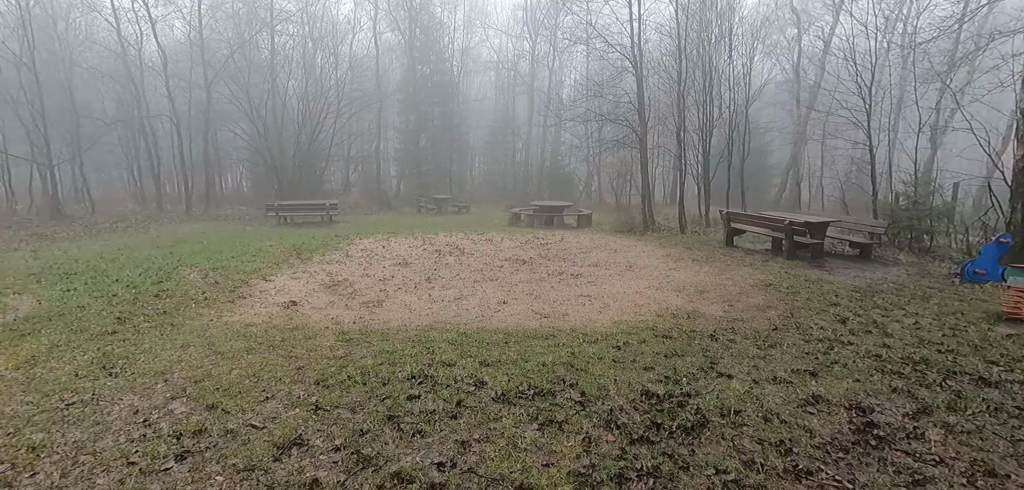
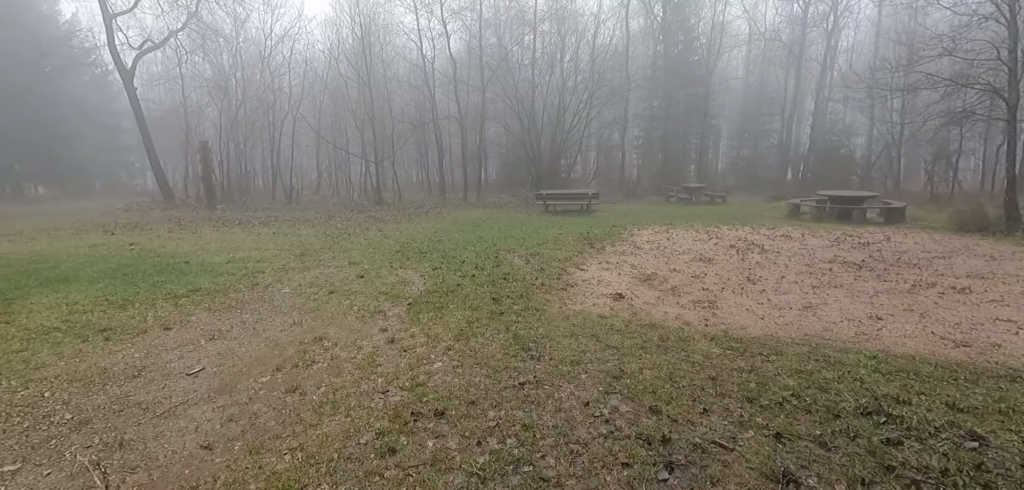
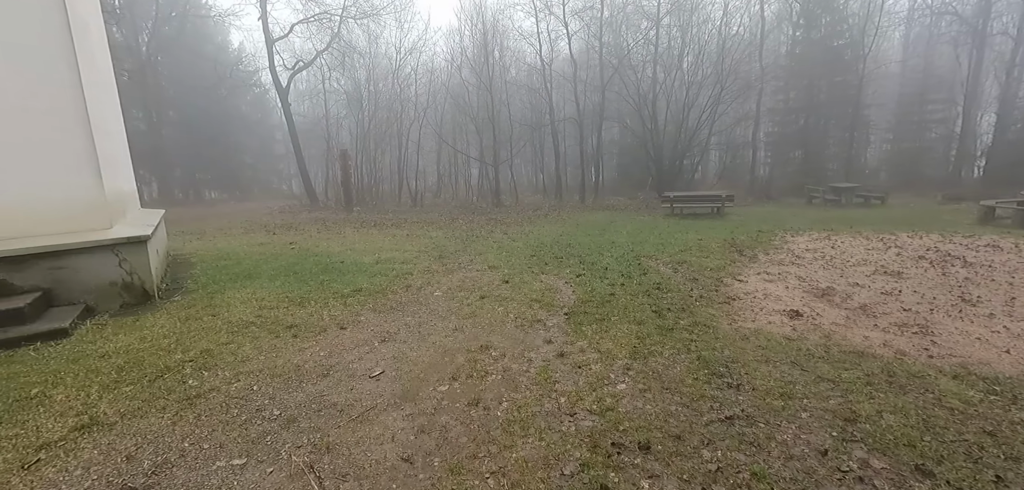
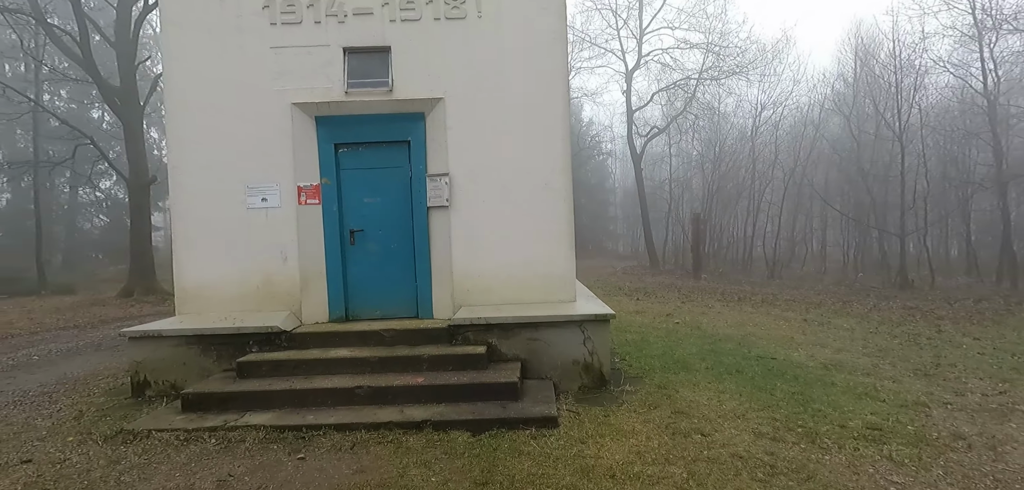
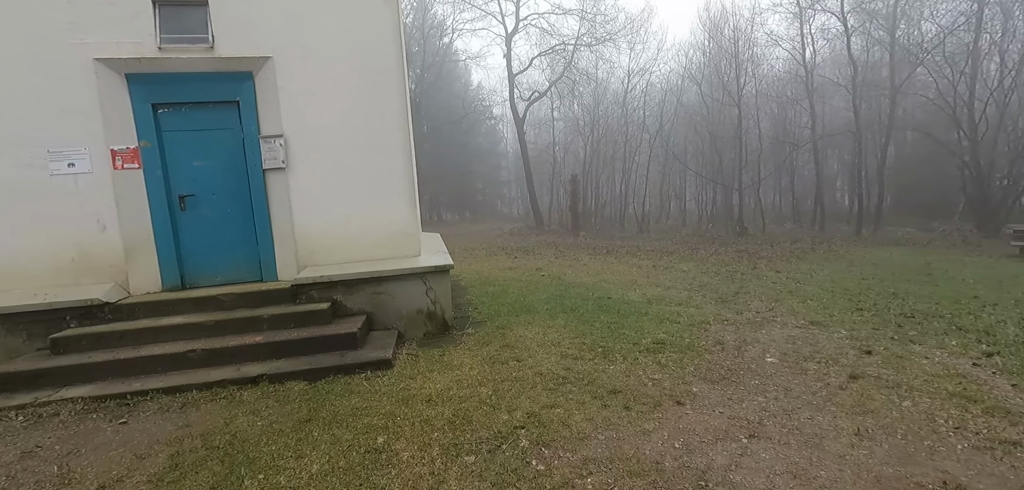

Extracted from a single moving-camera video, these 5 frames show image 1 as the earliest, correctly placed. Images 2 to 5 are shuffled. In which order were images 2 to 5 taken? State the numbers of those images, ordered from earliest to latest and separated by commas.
2, 3, 5, 4
